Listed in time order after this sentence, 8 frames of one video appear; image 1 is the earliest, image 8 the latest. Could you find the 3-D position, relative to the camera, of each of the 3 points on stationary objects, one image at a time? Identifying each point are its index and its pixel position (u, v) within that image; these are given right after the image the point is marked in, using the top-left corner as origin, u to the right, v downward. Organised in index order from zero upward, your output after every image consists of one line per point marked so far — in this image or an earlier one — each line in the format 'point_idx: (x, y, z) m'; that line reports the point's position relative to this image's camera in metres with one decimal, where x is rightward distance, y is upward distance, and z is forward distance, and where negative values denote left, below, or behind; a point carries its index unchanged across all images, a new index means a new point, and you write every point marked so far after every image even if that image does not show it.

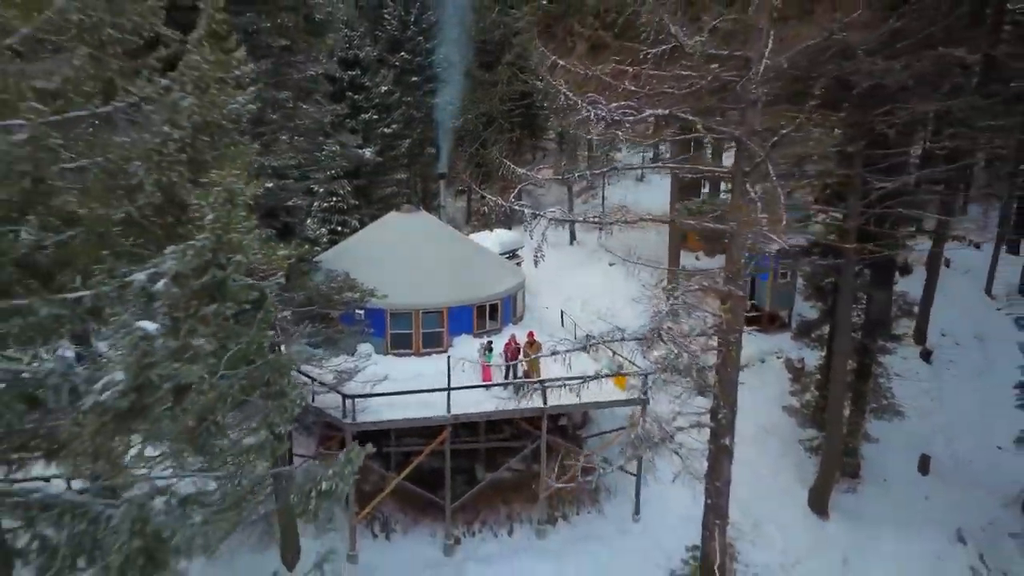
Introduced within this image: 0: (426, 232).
0: (-2.0, +1.3, +13.8) m
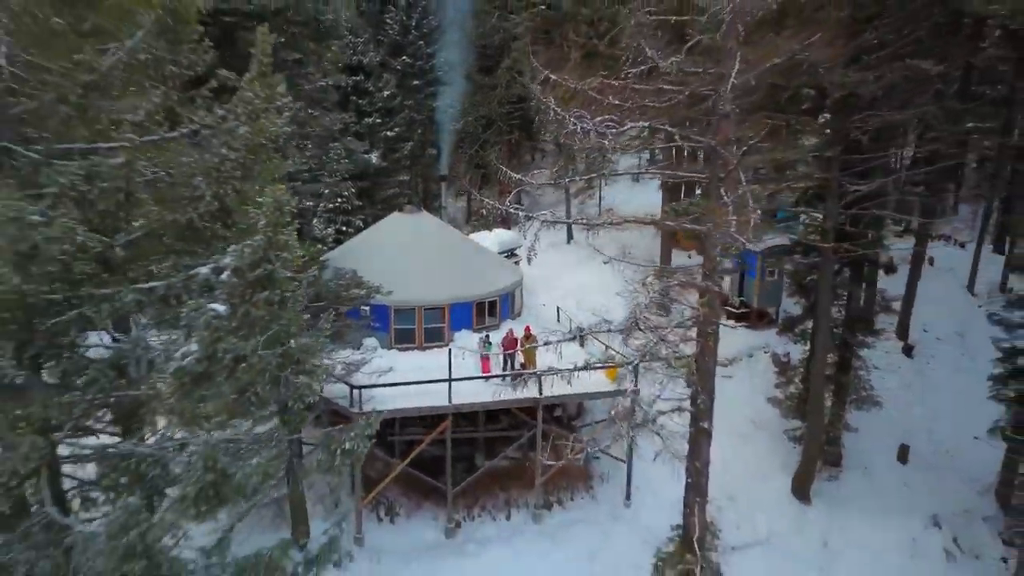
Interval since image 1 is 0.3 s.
0: (-2.1, +1.4, +14.5) m
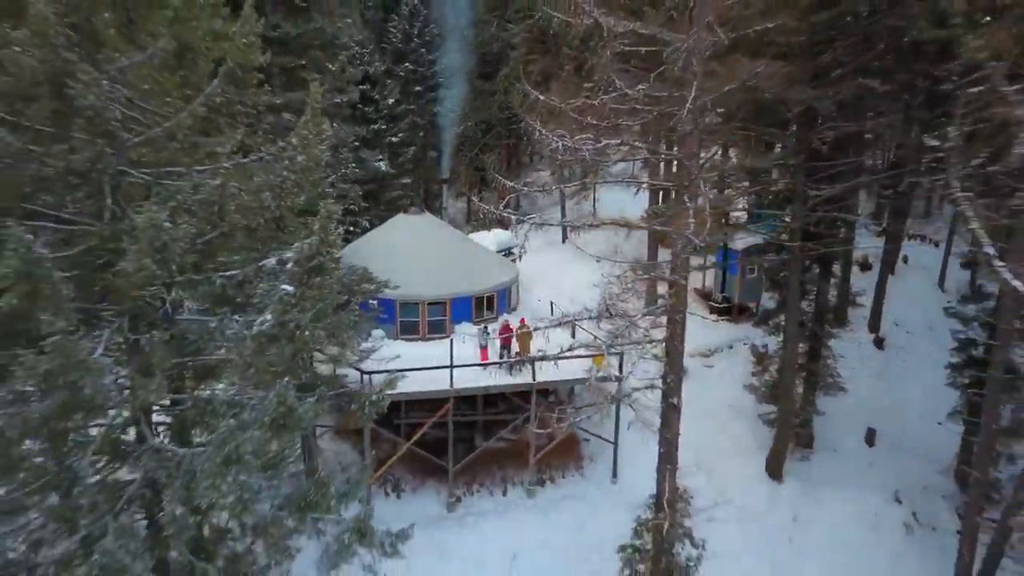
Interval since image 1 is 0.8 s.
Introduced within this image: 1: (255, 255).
0: (-2.2, +1.5, +15.7) m
1: (-2.4, +0.3, +5.6) m
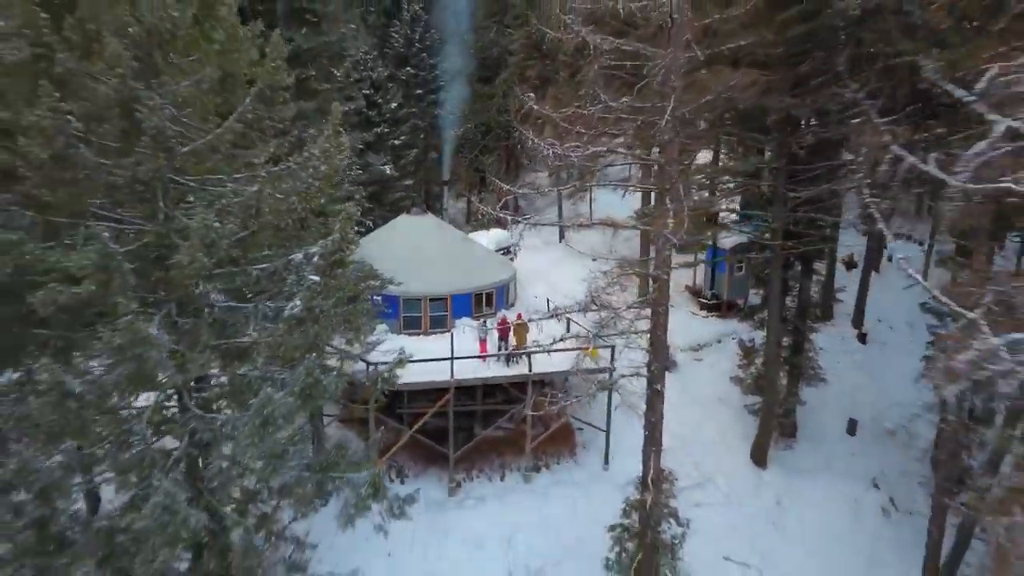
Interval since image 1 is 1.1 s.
0: (-2.2, +1.6, +16.5) m
1: (-2.5, +0.4, +6.4) m
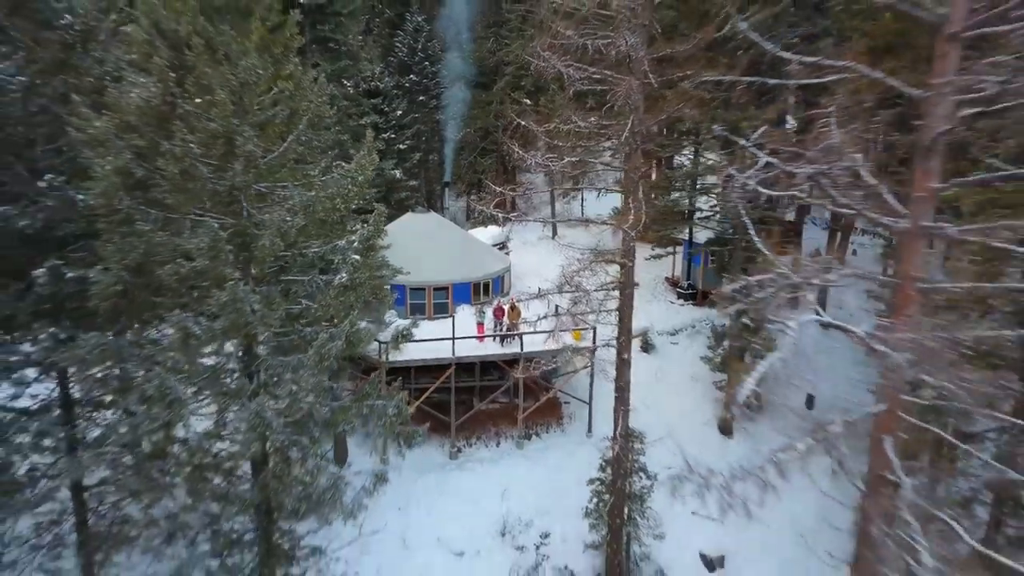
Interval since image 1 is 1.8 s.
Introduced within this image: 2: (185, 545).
0: (-2.4, +1.9, +18.4) m
1: (-2.6, +0.7, +8.4) m
2: (-4.9, -3.6, +9.3) m
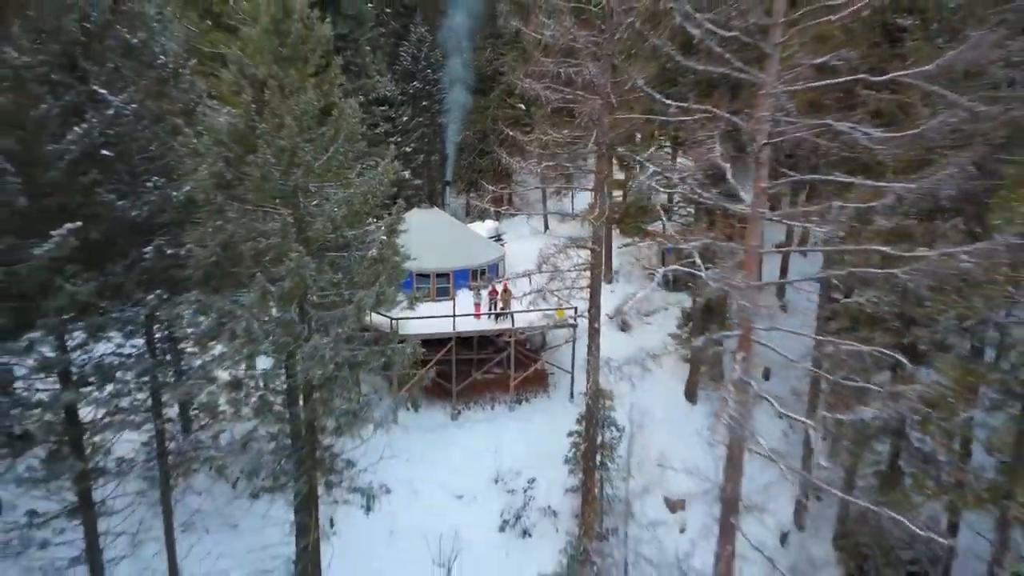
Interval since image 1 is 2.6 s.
0: (-2.7, +2.4, +21.0) m
1: (-2.9, +1.2, +11.0) m
2: (-5.2, -3.1, +11.9) m
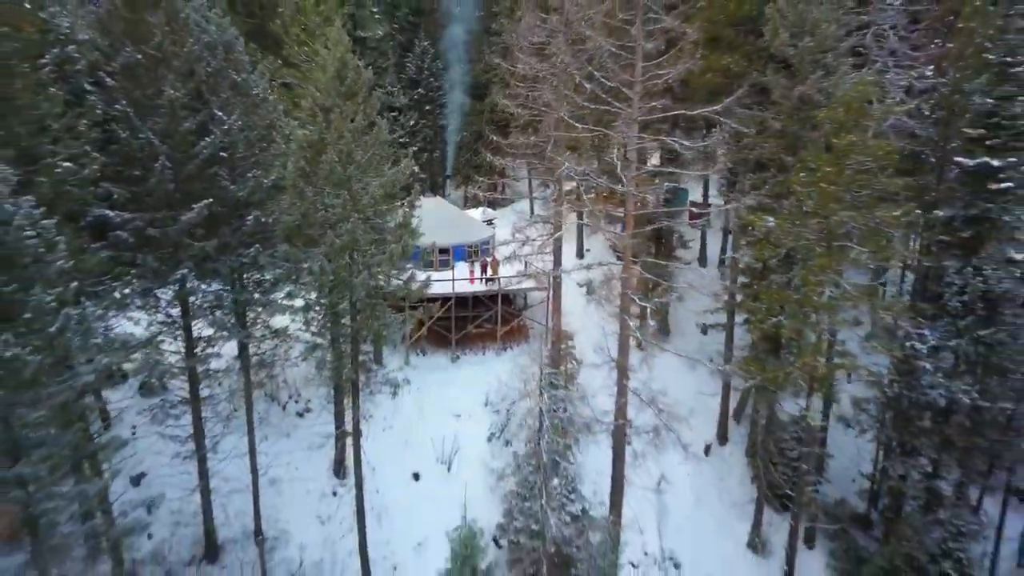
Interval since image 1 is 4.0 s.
0: (-3.2, +3.6, +26.1) m
1: (-3.5, +2.3, +16.0) m
2: (-5.8, -2.0, +17.0) m
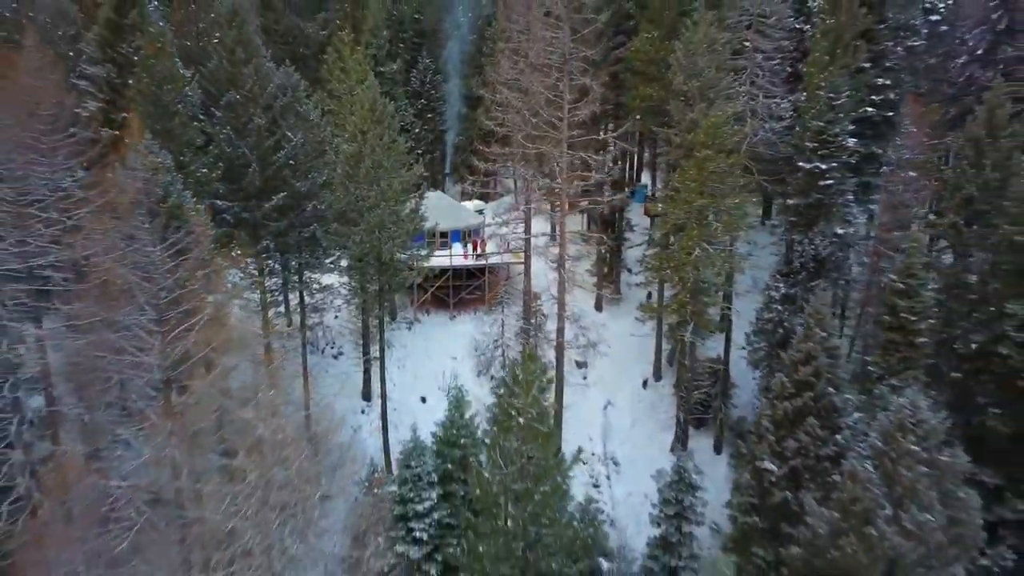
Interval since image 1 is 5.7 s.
0: (-4.1, +5.0, +32.9) m
1: (-4.3, +3.6, +22.9) m
2: (-6.6, -0.6, +23.9) m
